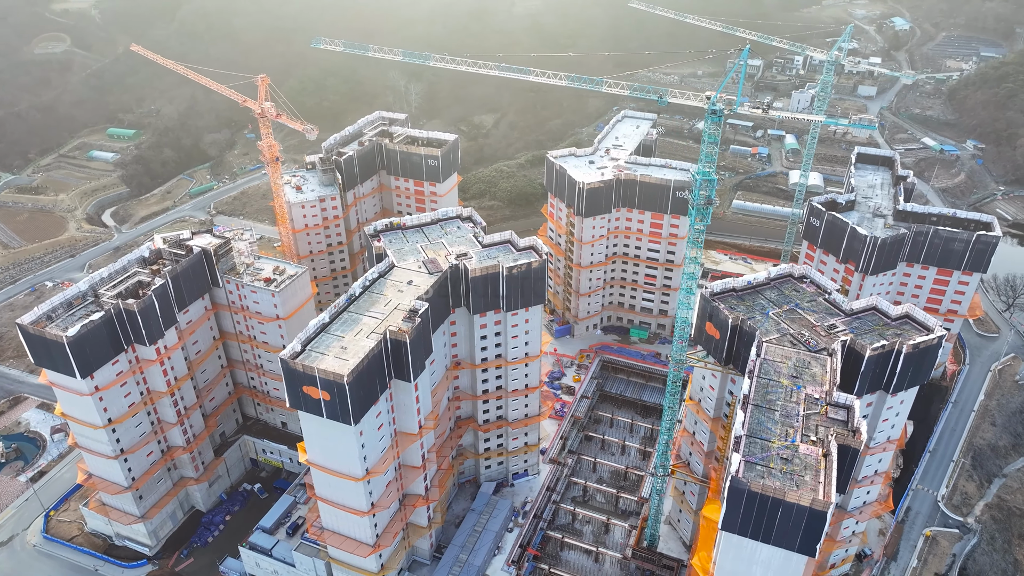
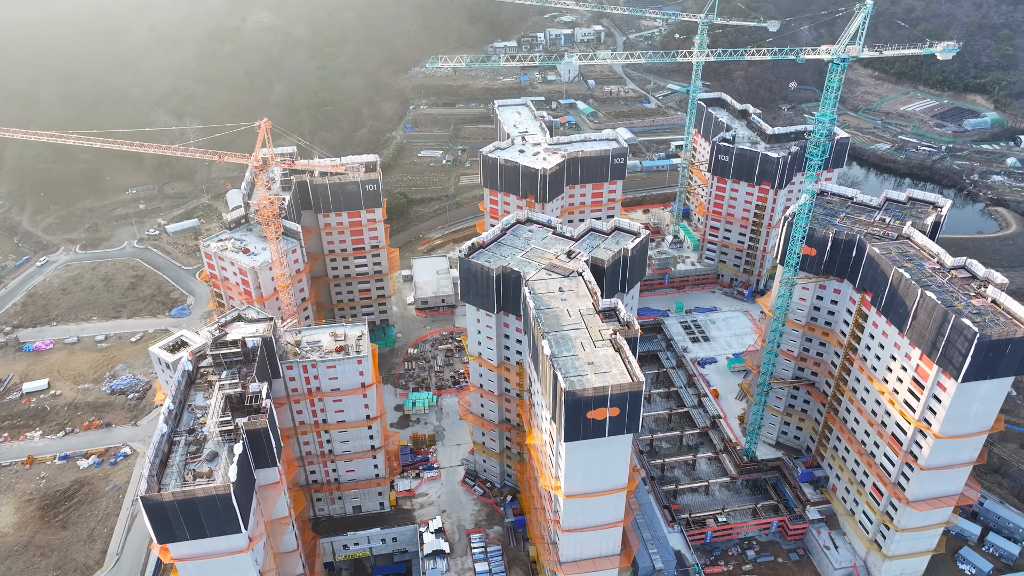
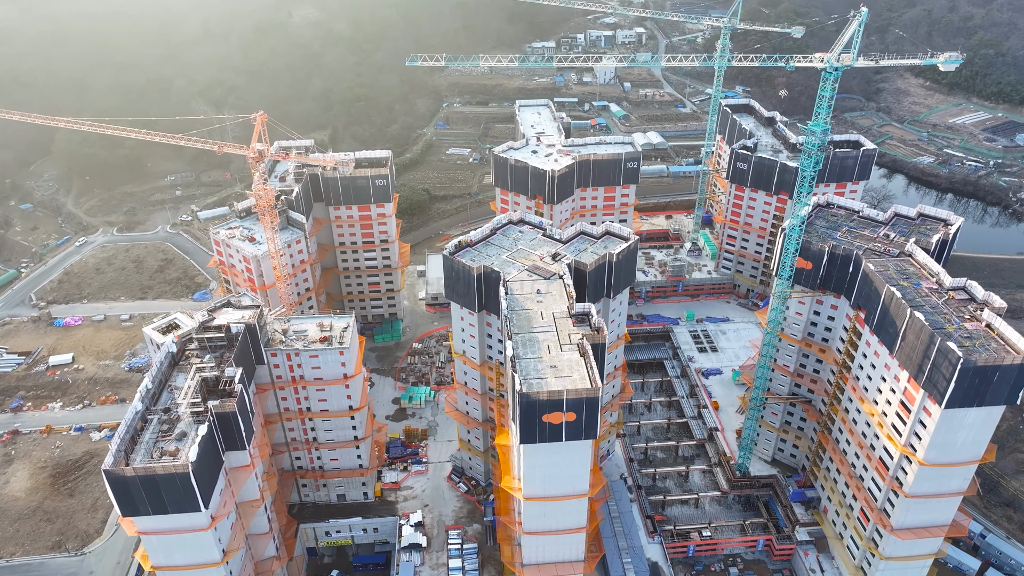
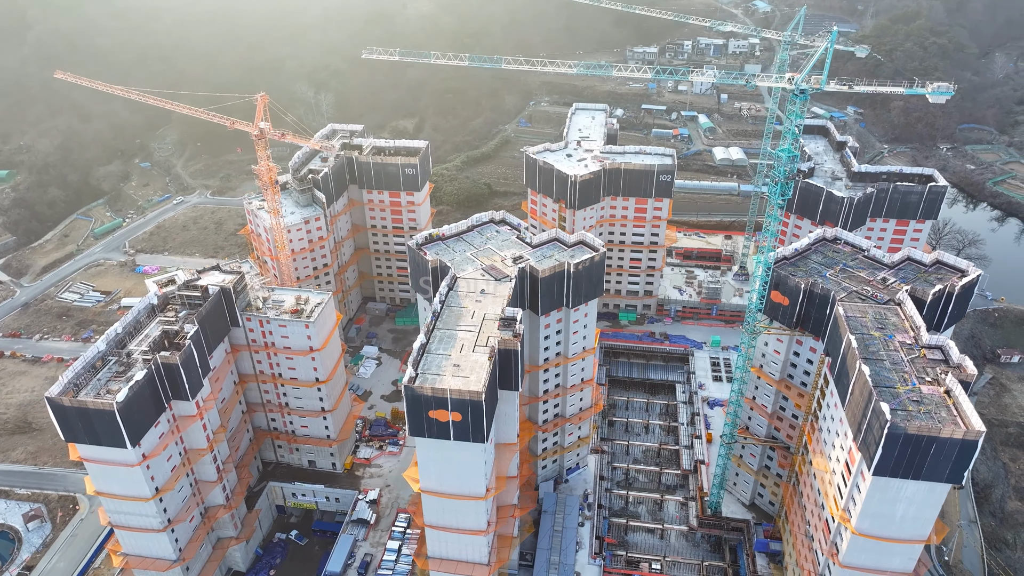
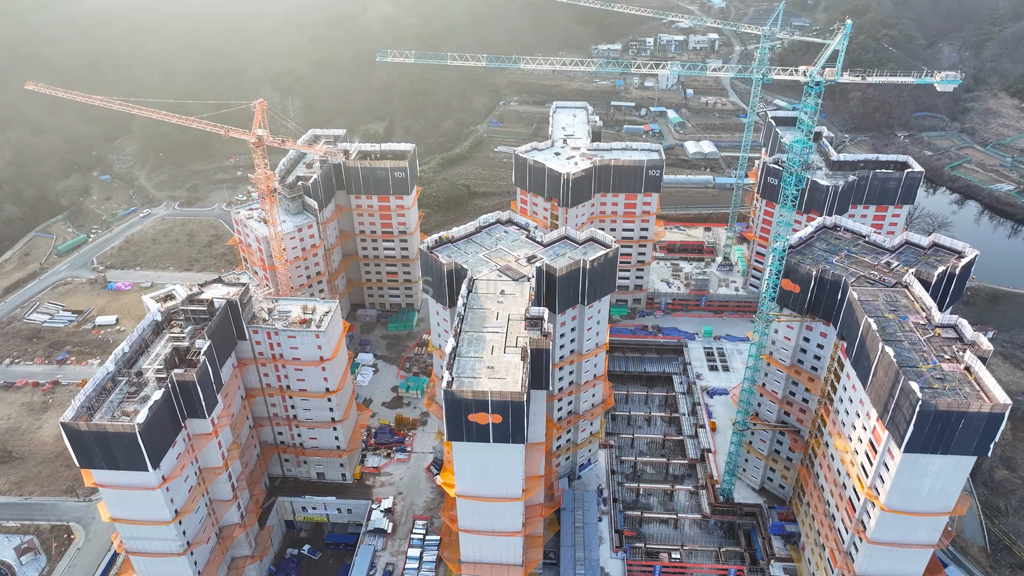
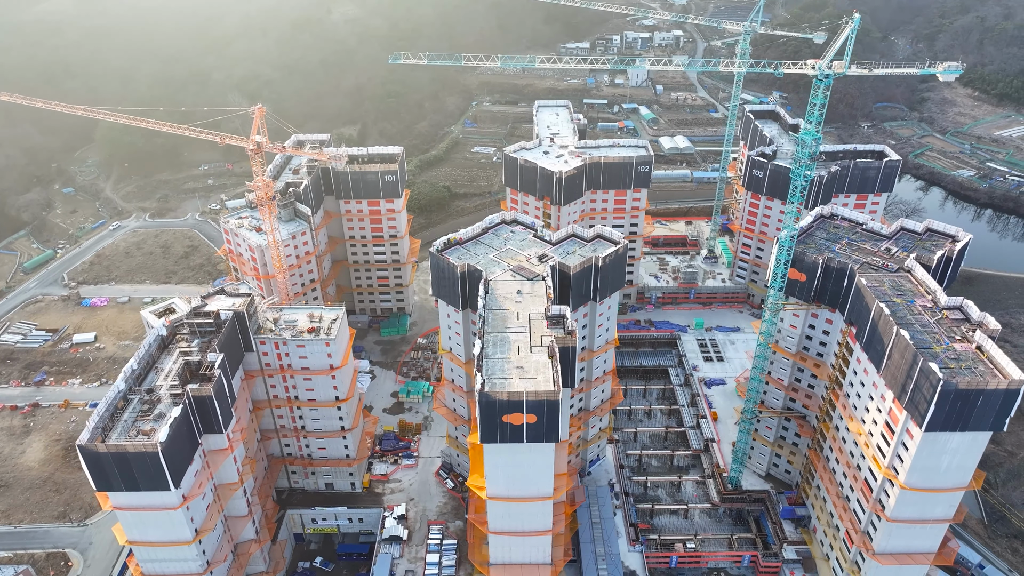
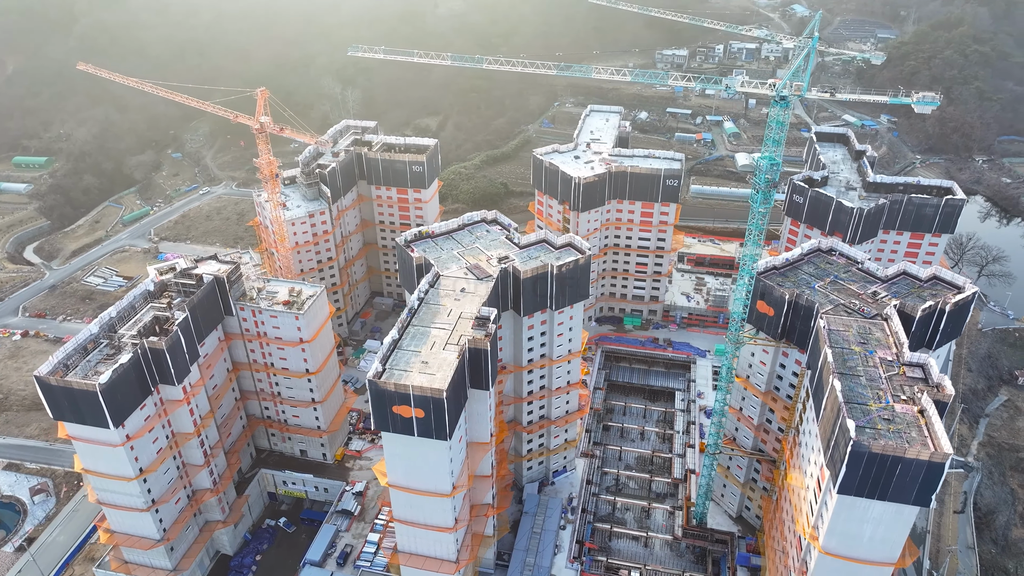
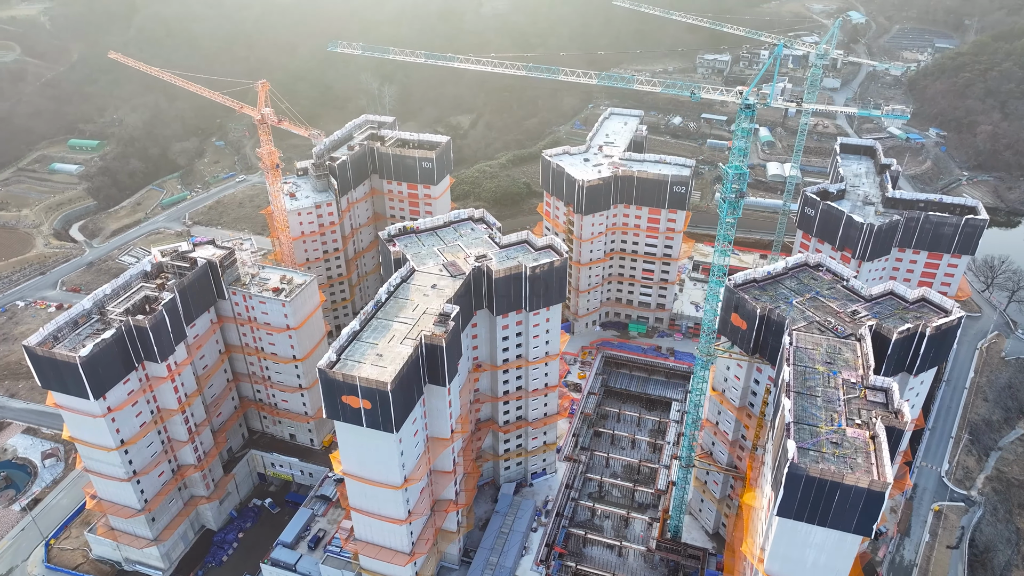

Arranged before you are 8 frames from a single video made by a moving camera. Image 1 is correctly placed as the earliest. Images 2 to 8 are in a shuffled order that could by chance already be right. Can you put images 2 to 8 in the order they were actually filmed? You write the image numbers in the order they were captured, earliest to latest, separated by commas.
8, 7, 4, 5, 6, 3, 2
